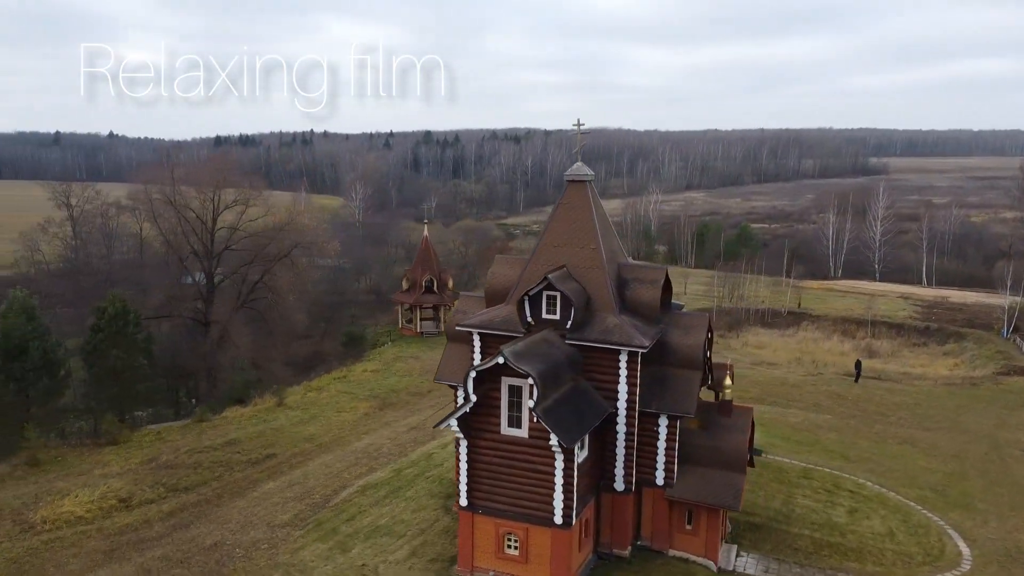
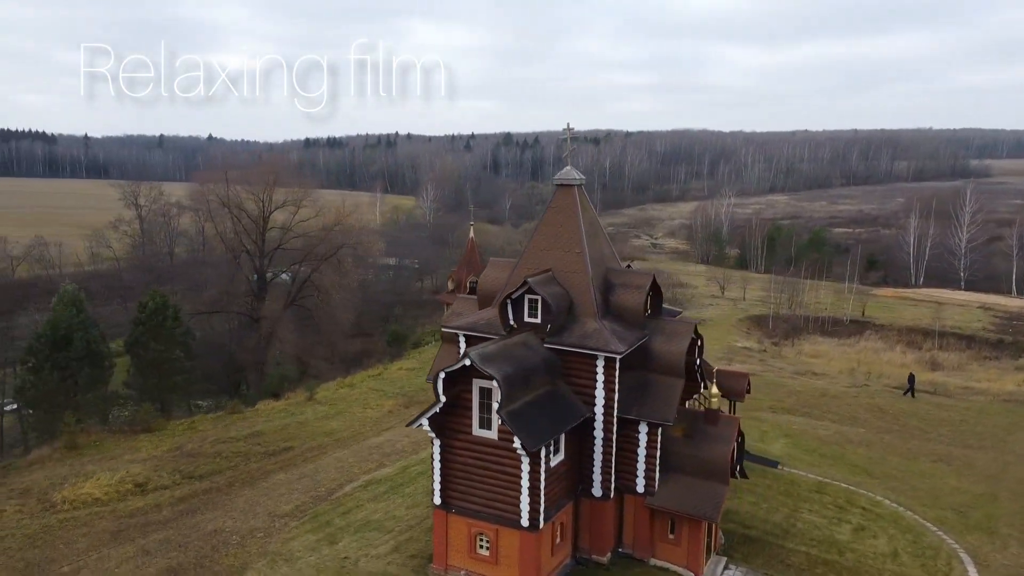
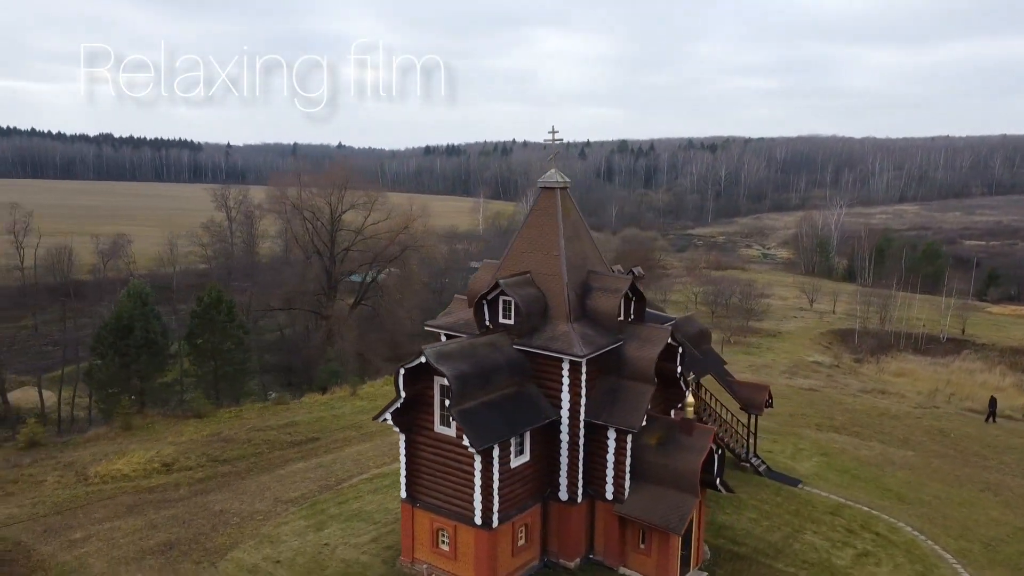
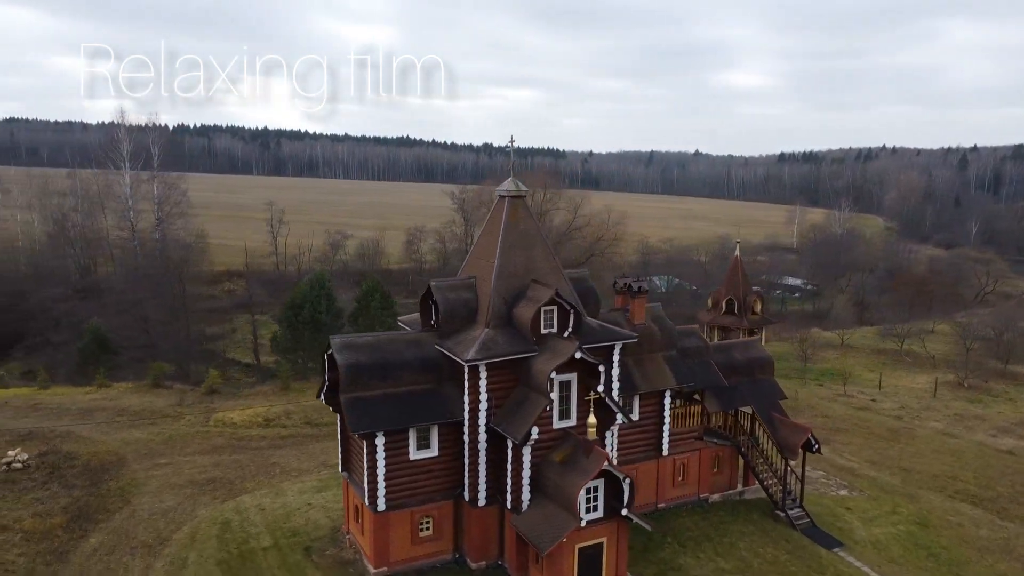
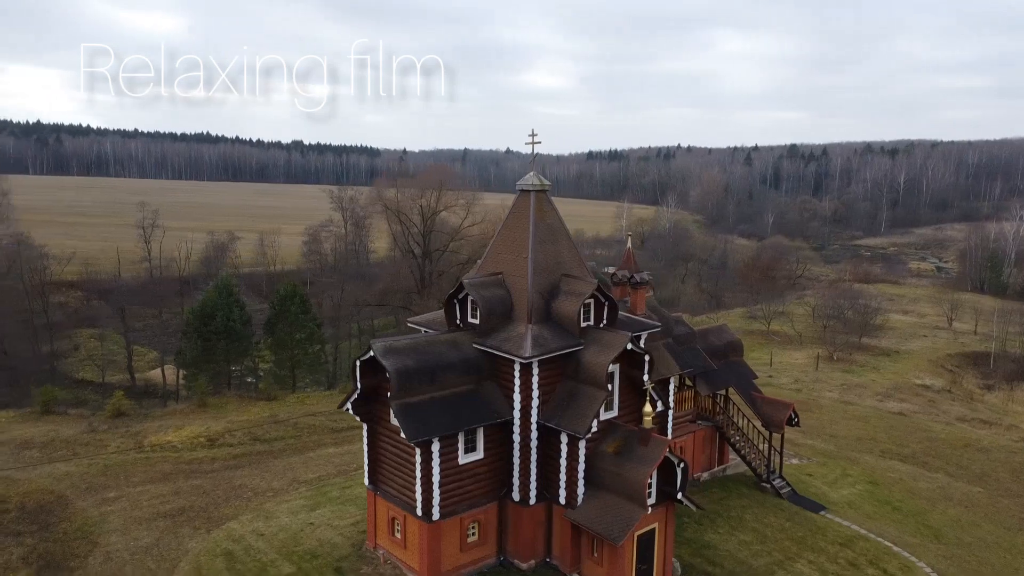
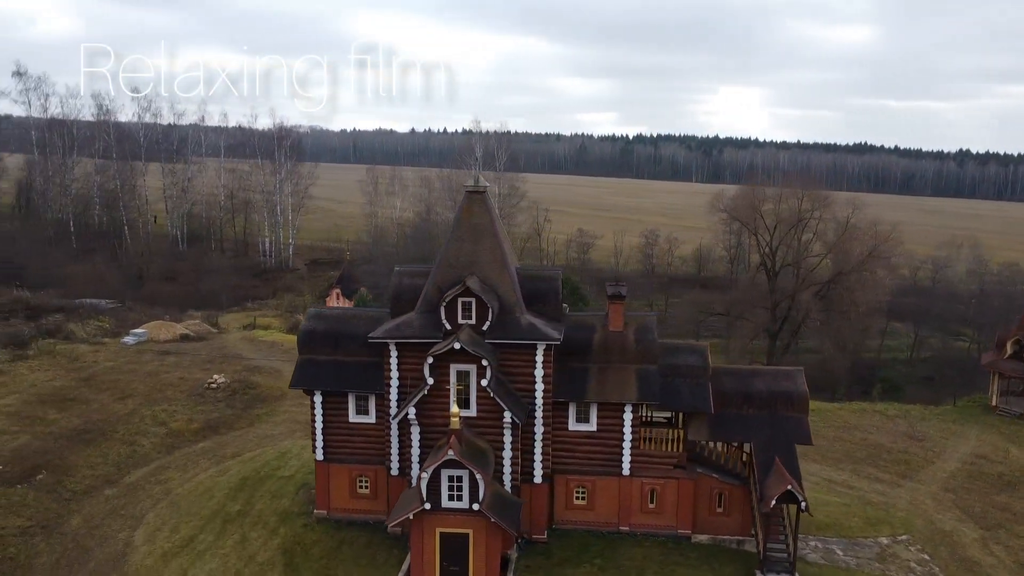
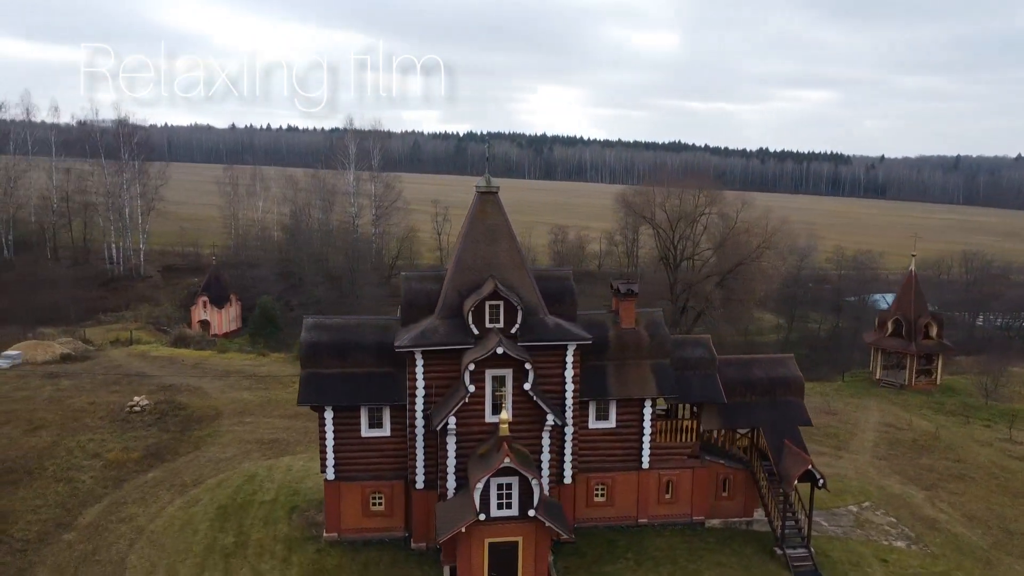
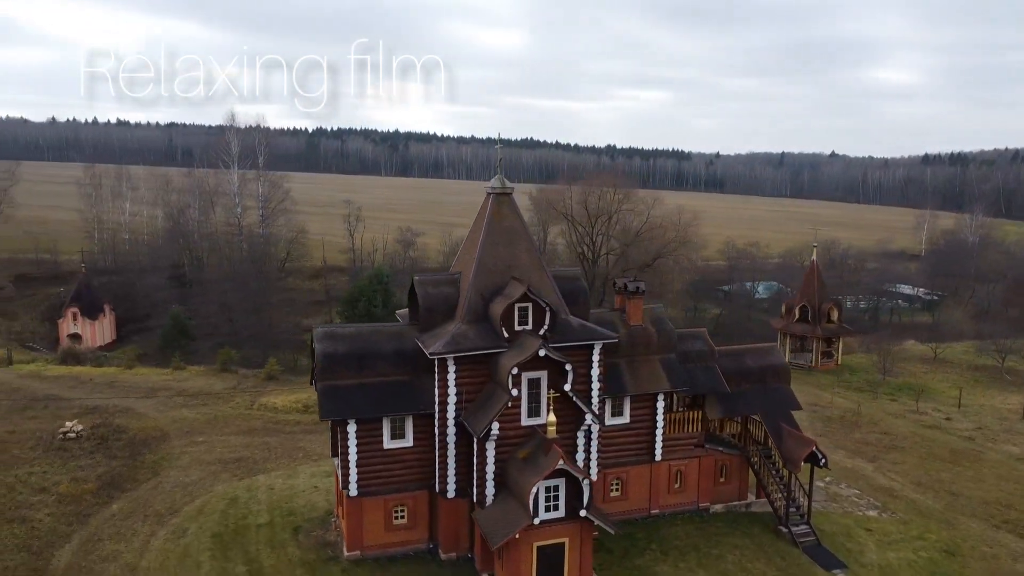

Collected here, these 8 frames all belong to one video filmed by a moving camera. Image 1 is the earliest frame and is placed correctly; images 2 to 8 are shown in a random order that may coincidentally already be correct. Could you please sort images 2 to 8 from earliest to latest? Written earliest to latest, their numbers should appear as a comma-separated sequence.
2, 3, 5, 4, 8, 7, 6
